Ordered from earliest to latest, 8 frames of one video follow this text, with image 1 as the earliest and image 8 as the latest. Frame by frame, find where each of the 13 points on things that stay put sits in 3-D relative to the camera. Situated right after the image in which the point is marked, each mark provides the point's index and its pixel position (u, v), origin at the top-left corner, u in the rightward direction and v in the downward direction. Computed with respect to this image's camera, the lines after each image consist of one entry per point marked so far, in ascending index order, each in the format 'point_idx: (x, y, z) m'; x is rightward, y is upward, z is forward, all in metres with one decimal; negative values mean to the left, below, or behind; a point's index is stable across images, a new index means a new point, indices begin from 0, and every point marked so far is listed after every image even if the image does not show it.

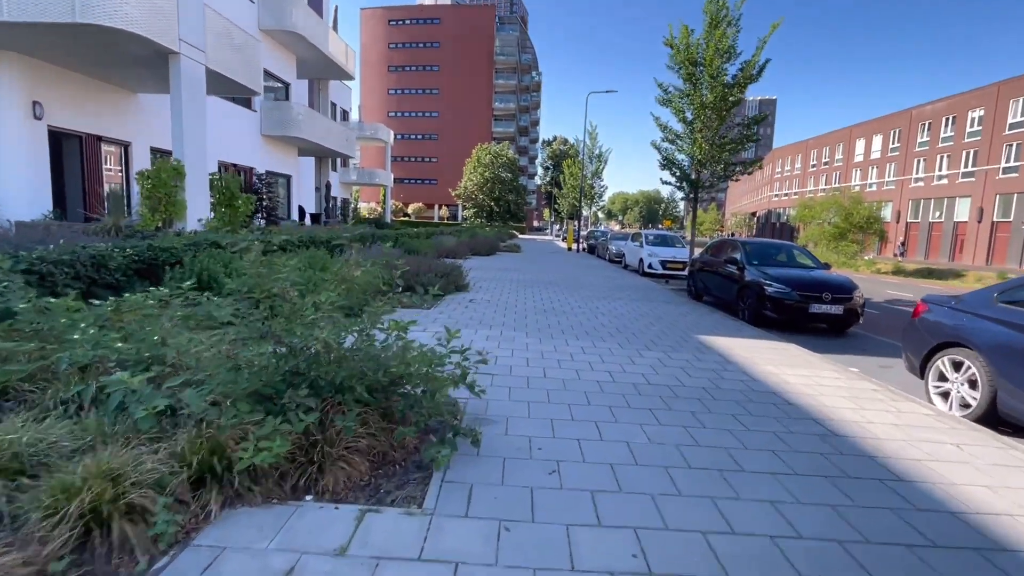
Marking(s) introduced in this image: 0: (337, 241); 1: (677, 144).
0: (-4.0, +1.1, +11.5) m
1: (+4.5, +4.0, +14.2) m
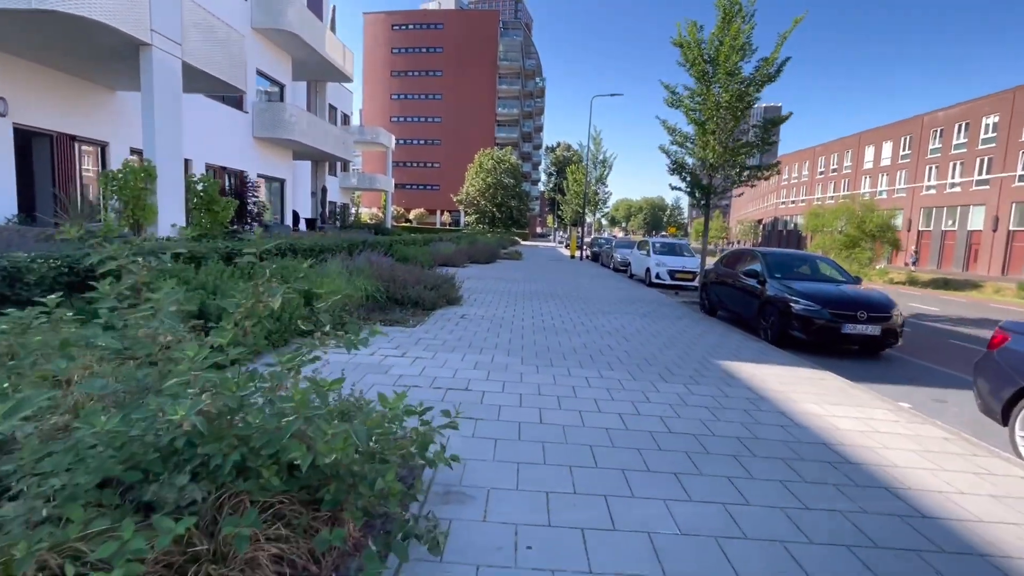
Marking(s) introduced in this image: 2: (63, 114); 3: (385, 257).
0: (-4.0, +0.8, +10.7) m
1: (+4.5, +3.7, +13.3) m
2: (-10.3, +4.0, +11.8) m
3: (-3.0, +0.7, +12.0) m
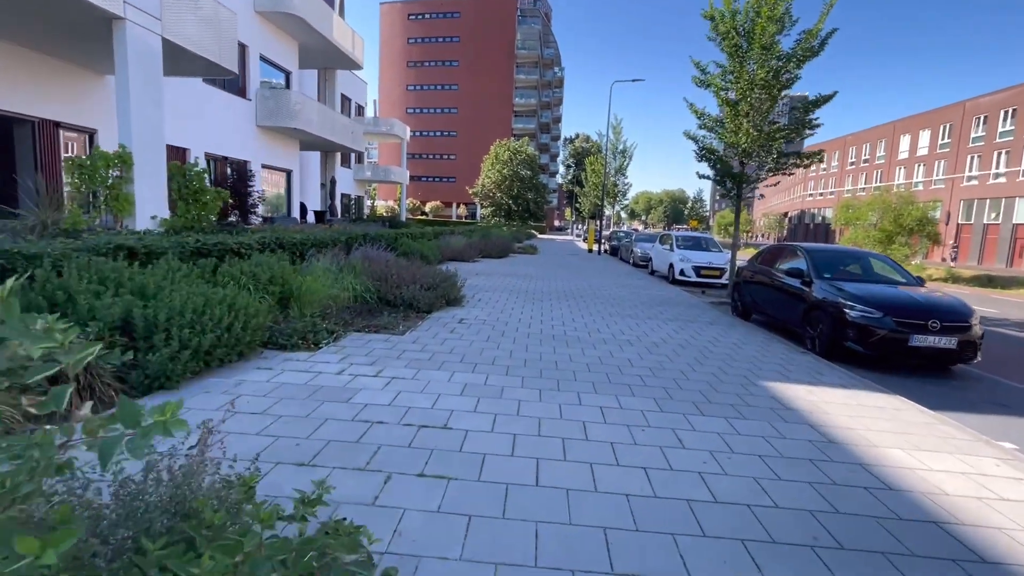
0: (-3.8, +0.9, +9.8) m
1: (+4.8, +3.7, +12.1) m
2: (-10.1, +4.1, +11.1) m
3: (-2.8, +0.7, +11.1) m
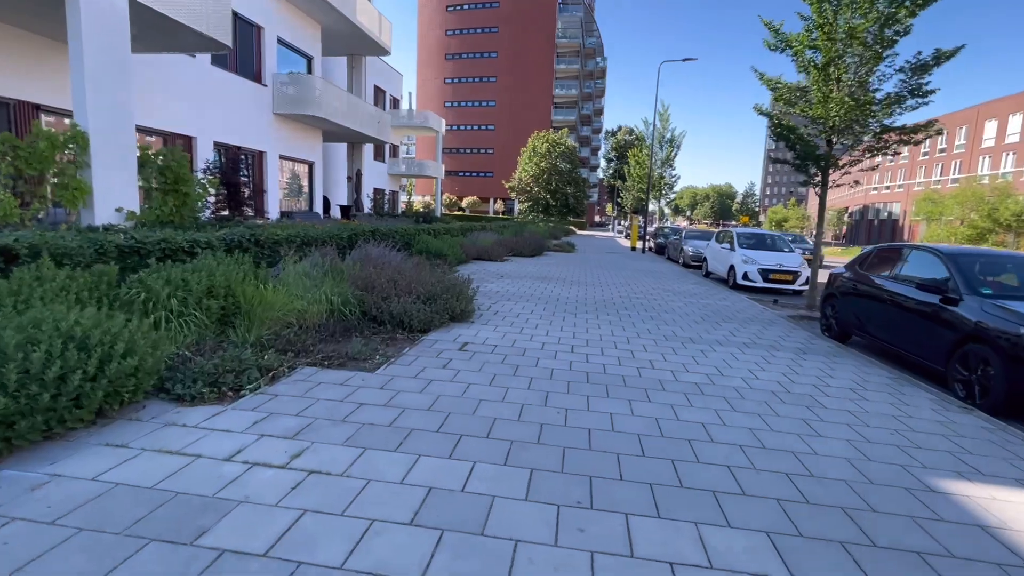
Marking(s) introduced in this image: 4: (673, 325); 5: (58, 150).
0: (-3.4, +0.8, +8.2) m
1: (+5.4, +3.5, +9.8) m
2: (-9.5, +4.1, +10.0) m
3: (-2.3, +0.6, +9.4) m
4: (+2.3, -0.5, +7.4) m
5: (-6.4, +2.0, +7.2) m
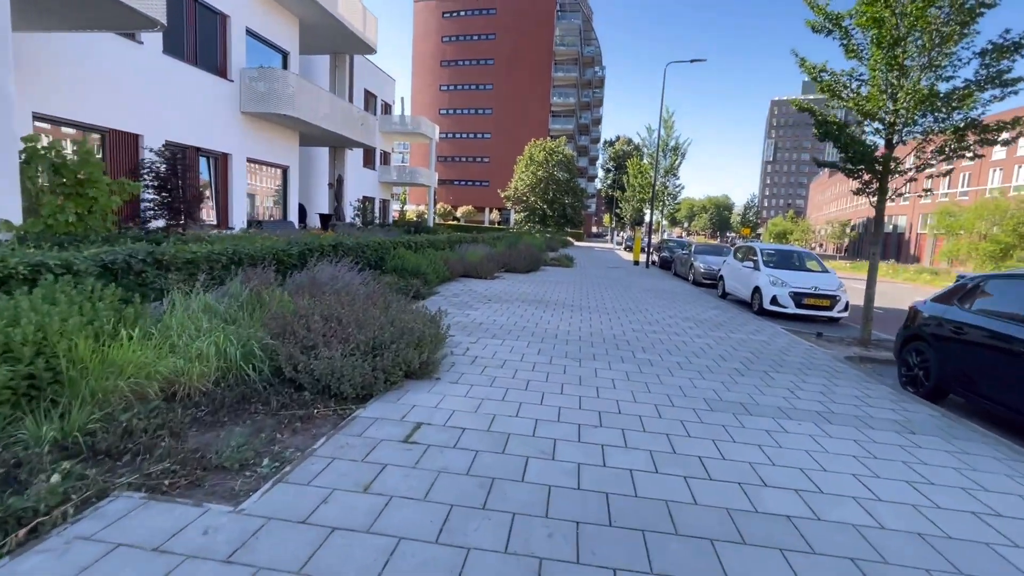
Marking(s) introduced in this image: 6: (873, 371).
0: (-3.6, +0.4, +6.3) m
1: (+5.3, +3.0, +8.0) m
2: (-9.6, +3.7, +8.2) m
3: (-2.5, +0.2, +7.5) m
4: (+2.2, -1.0, +5.6) m
5: (-6.6, +1.6, +5.4) m
6: (+4.6, -1.1, +6.6) m
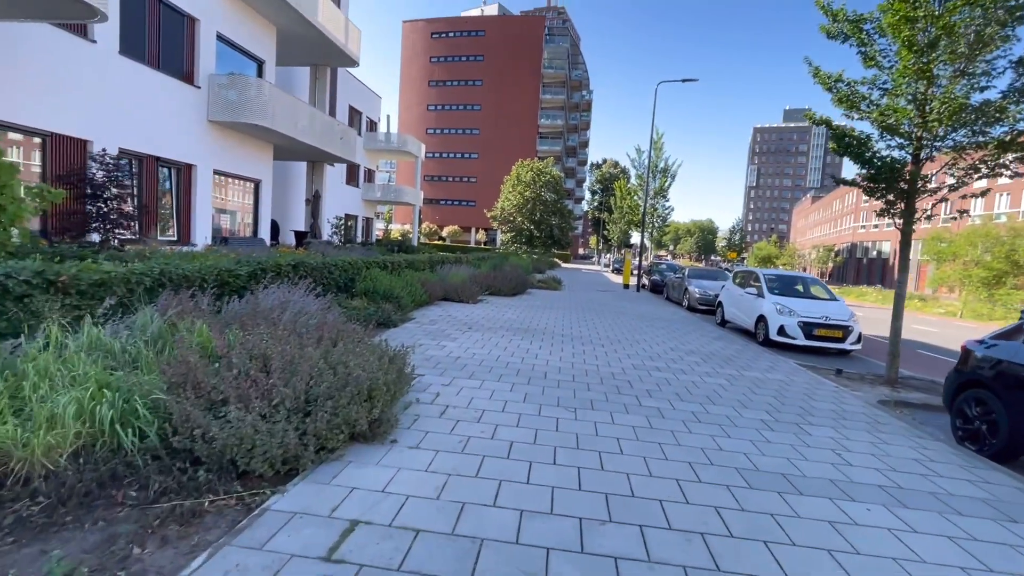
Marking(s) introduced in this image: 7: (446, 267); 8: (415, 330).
0: (-3.8, +0.1, +5.2) m
1: (+5.0, +2.6, +7.3) m
2: (-9.8, +3.4, +7.0) m
3: (-2.7, -0.1, +6.4) m
4: (+2.0, -1.3, +4.6) m
5: (-6.7, +1.4, +4.3) m
6: (+4.4, -1.5, +5.6) m
7: (-2.0, +0.6, +15.6) m
8: (-1.6, -0.7, +8.3) m
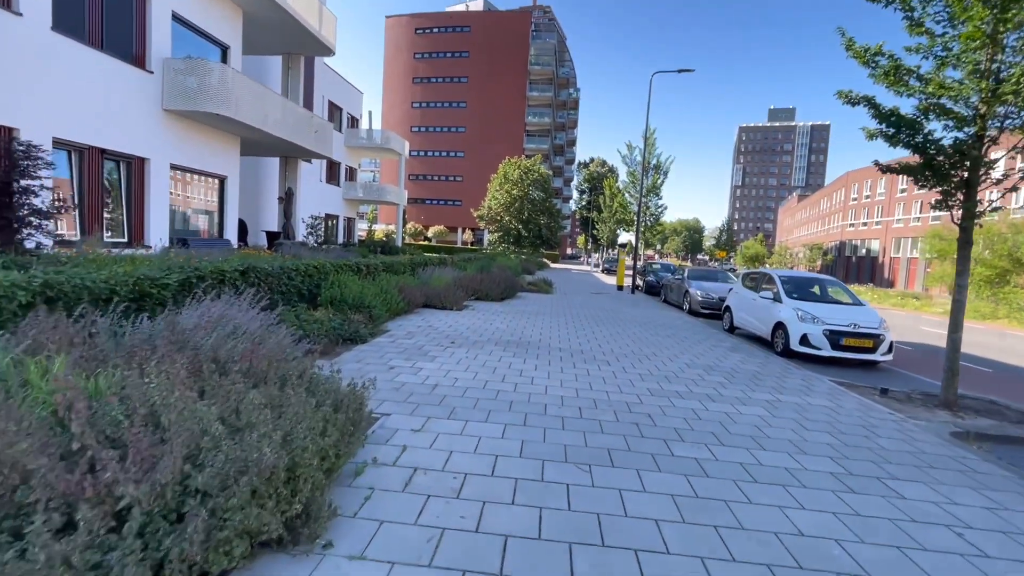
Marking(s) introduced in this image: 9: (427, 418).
0: (-3.9, -0.1, +3.9) m
1: (+4.9, +2.5, +6.2) m
2: (-10.0, +3.2, +5.6) m
3: (-2.8, -0.3, +5.2) m
4: (+1.9, -1.4, +3.4) m
5: (-6.8, +1.2, +2.9) m
6: (+4.3, -1.5, +4.5) m
7: (-2.4, +0.5, +14.3) m
8: (-1.7, -0.8, +7.1) m
9: (-0.7, -1.1, +4.3) m
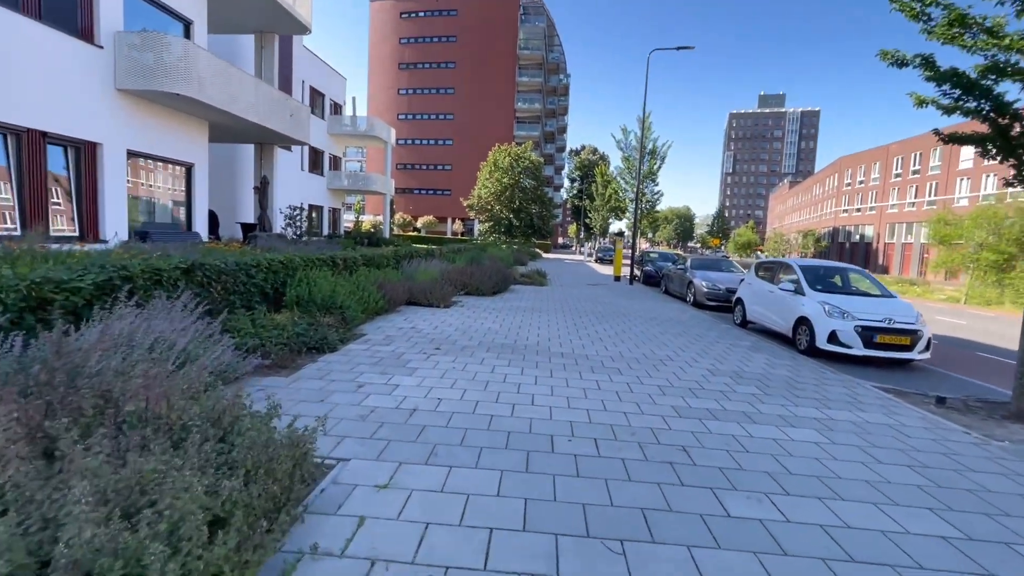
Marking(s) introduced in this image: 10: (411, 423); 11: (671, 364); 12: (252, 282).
0: (-3.9, -0.1, +2.8) m
1: (+4.8, +2.6, +5.2) m
2: (-10.1, +3.1, +4.3) m
3: (-2.8, -0.3, +4.1) m
4: (+1.9, -1.4, +2.4) m
5: (-6.8, +1.1, +1.7) m
6: (+4.3, -1.5, +3.6) m
7: (-2.6, +0.7, +13.2) m
8: (-1.8, -0.8, +6.0) m
9: (-0.7, -1.1, +3.3) m
10: (-0.8, -1.0, +4.0) m
11: (+2.1, -1.0, +6.5) m
12: (-3.5, +0.1, +6.9) m
